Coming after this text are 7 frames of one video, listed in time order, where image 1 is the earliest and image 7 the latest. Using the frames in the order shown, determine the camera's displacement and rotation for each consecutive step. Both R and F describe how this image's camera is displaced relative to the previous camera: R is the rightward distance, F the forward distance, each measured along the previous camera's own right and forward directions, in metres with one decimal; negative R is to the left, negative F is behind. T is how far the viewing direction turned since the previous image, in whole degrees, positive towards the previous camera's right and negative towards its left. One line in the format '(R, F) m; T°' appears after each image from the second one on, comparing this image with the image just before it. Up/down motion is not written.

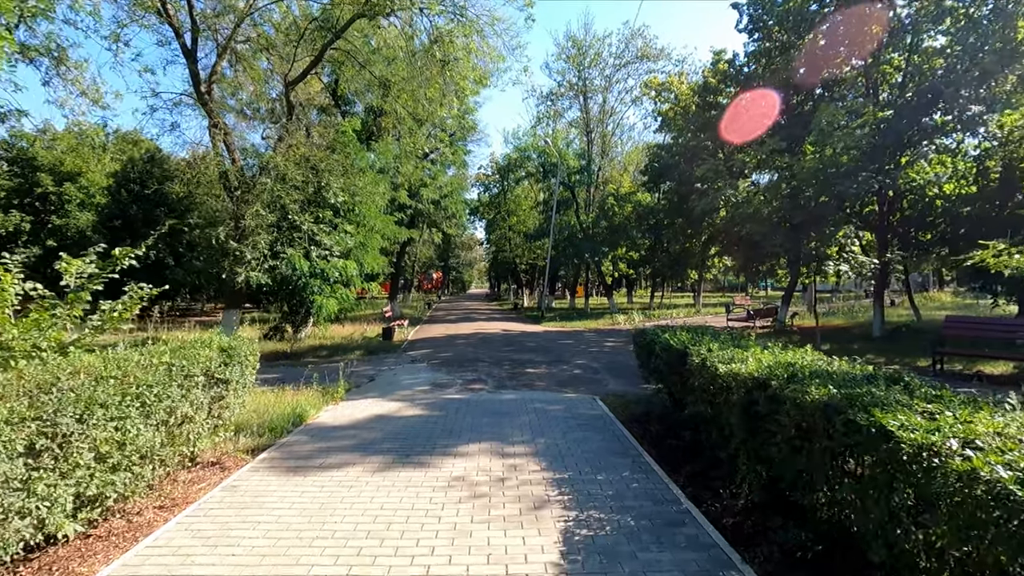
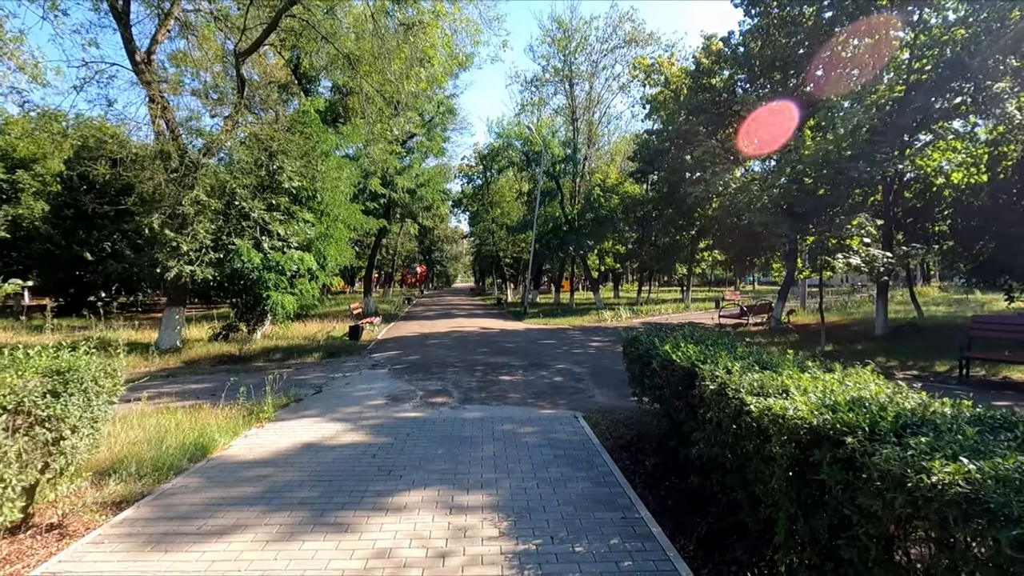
(+0.3, +1.4) m; +1°
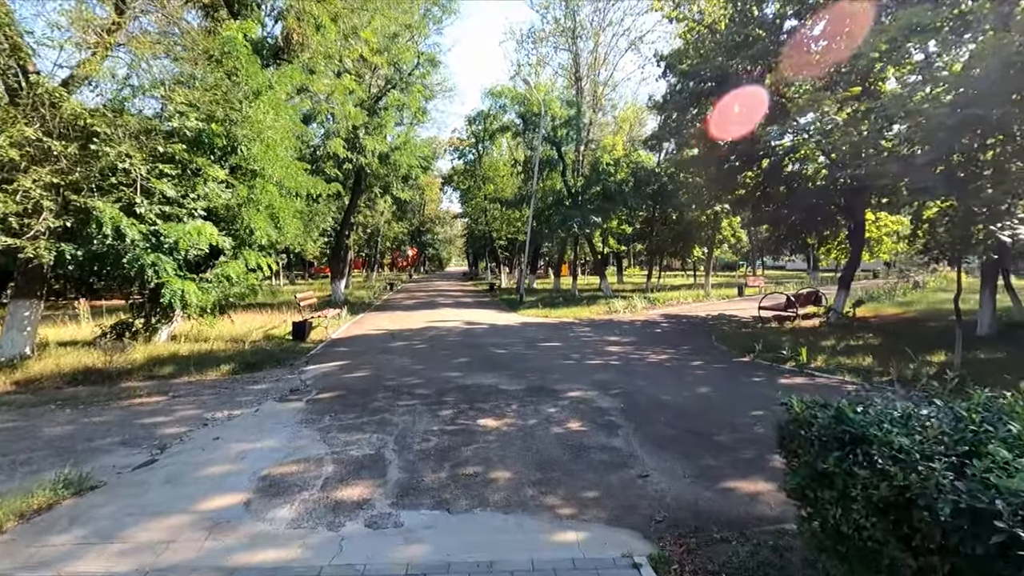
(+0.1, +3.9) m; 0°
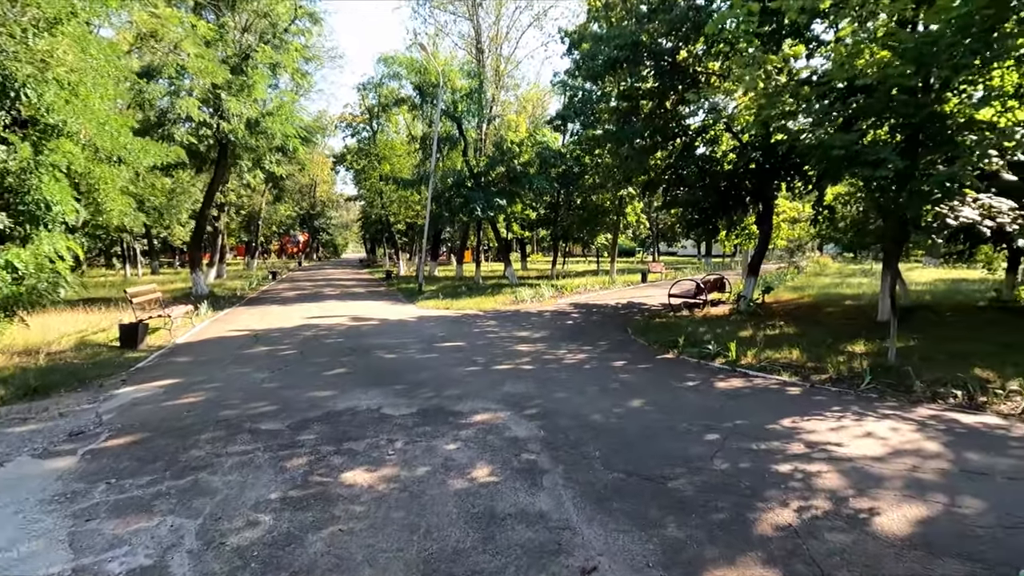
(+0.2, +1.7) m; +10°
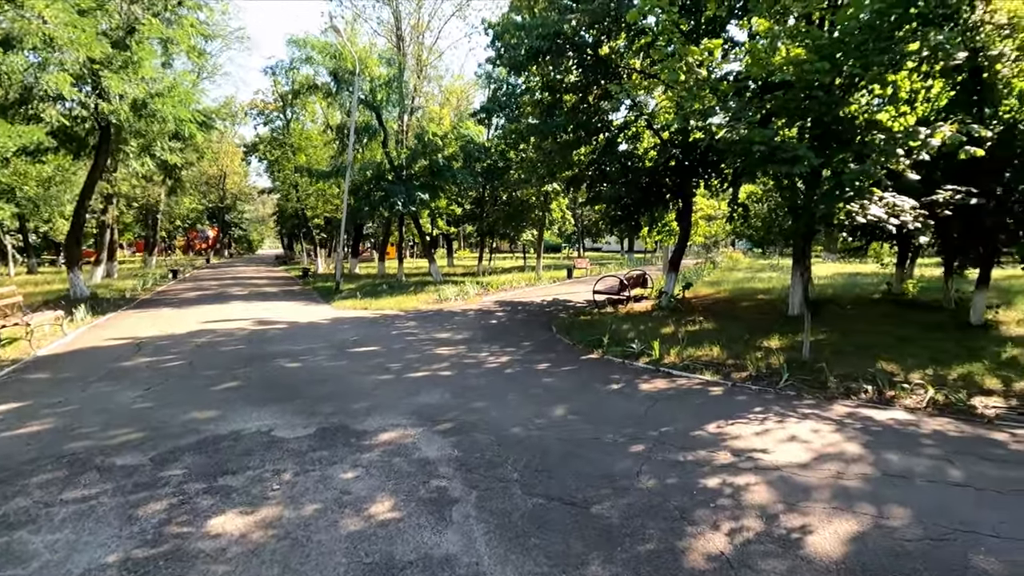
(+0.2, +0.5) m; +8°
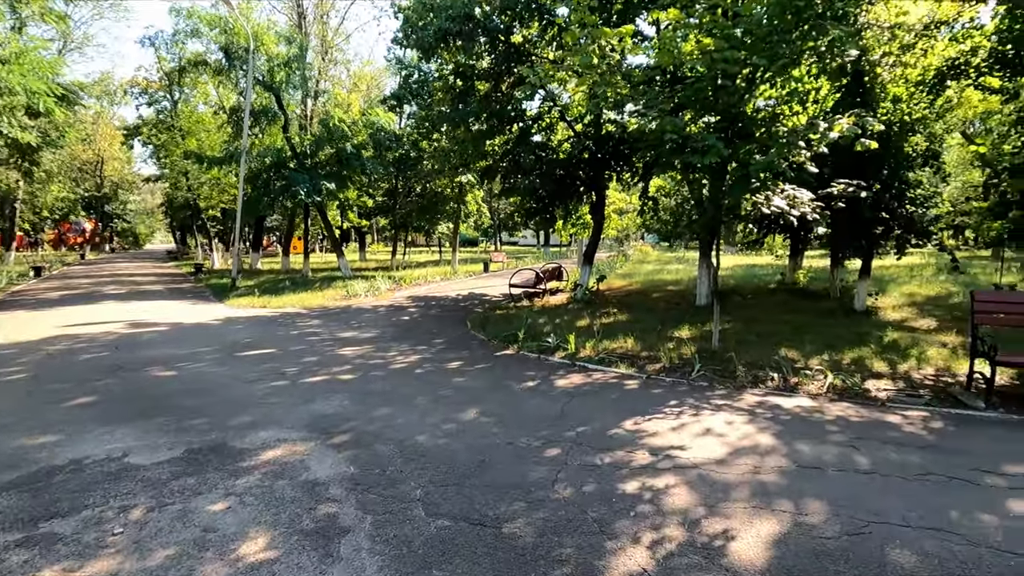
(+0.1, +0.4) m; +9°
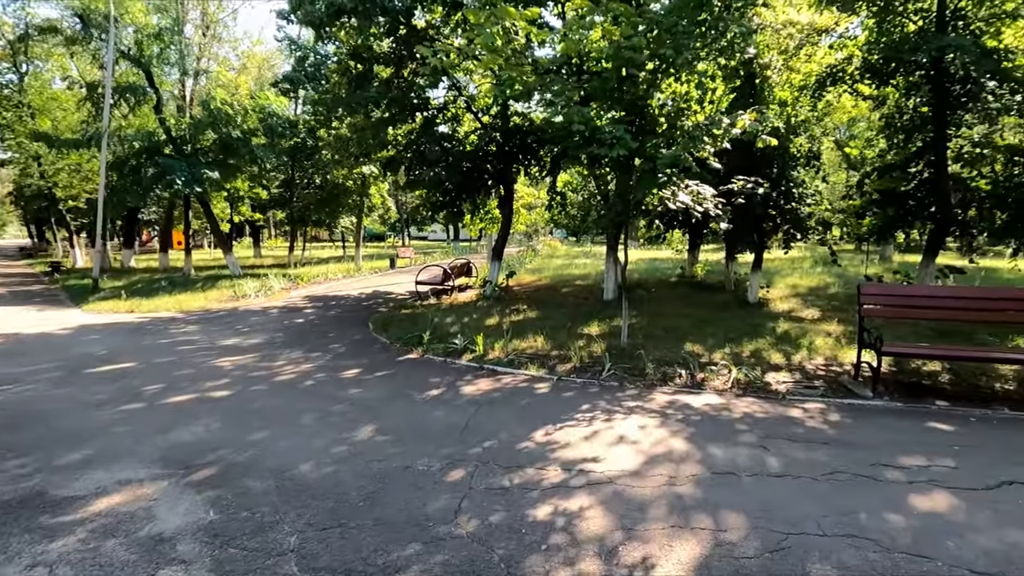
(+0.1, +0.5) m; +9°
